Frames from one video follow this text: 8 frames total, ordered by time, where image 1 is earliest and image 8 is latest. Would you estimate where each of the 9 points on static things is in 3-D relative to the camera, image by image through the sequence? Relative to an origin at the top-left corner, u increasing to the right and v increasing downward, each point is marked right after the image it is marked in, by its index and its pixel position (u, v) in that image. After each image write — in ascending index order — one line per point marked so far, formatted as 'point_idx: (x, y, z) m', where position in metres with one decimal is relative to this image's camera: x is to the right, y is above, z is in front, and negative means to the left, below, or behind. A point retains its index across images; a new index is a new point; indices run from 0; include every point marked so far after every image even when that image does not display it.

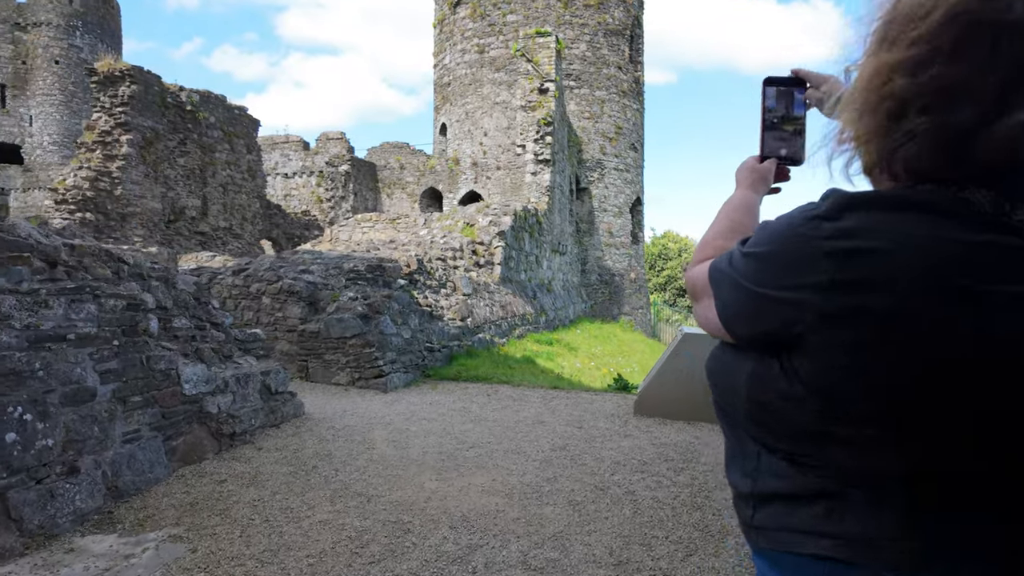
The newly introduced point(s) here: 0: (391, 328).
0: (-1.7, -0.6, +8.2) m
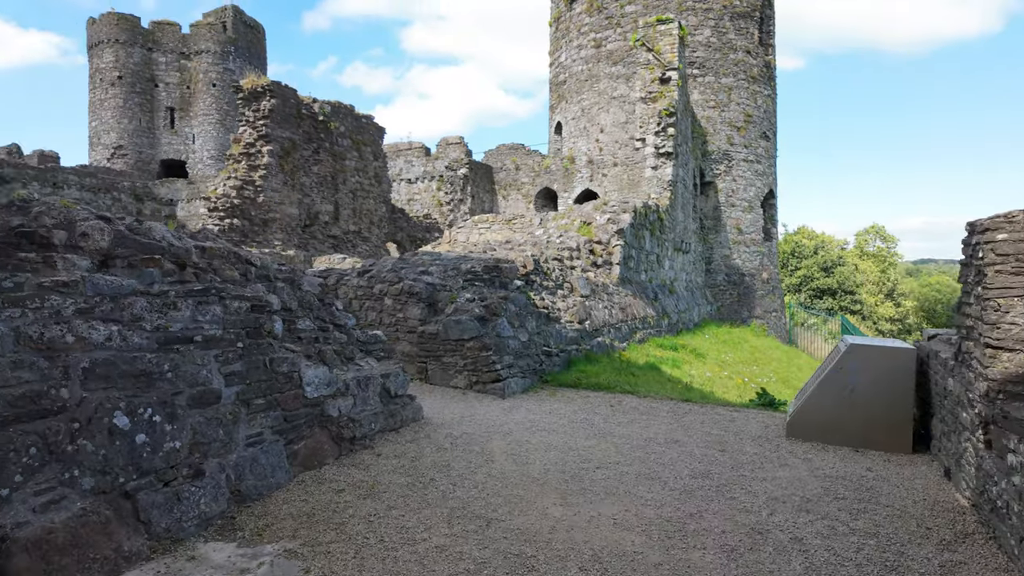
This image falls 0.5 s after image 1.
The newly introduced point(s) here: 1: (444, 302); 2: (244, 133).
0: (-0.1, -0.6, +7.8) m
1: (-0.9, -0.2, +8.2) m
2: (-7.5, +4.3, +16.9) m
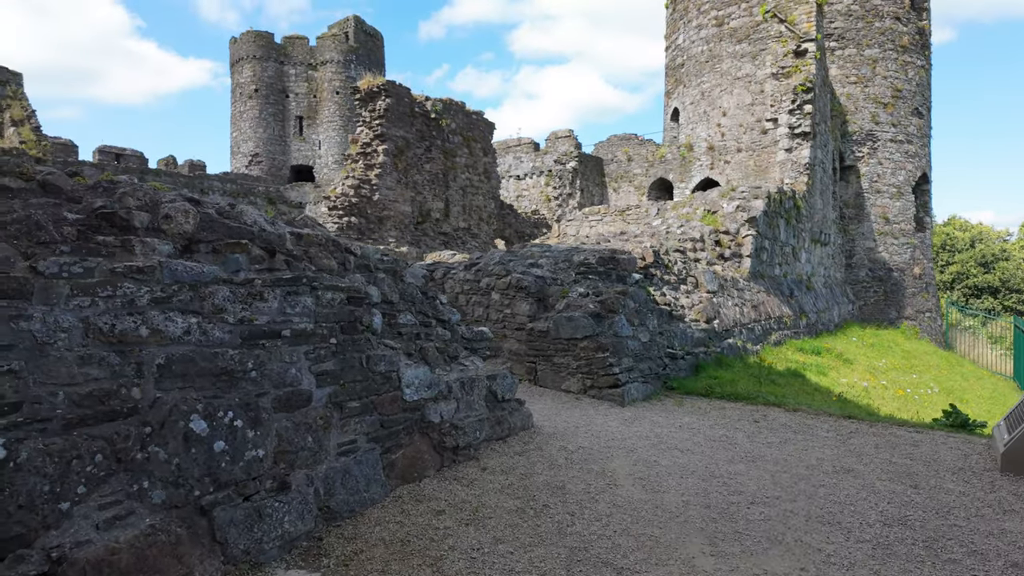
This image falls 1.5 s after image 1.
0: (+1.4, -0.5, +7.0) m
1: (+0.6, -0.1, +7.5) m
2: (-4.3, +4.4, +17.2) m
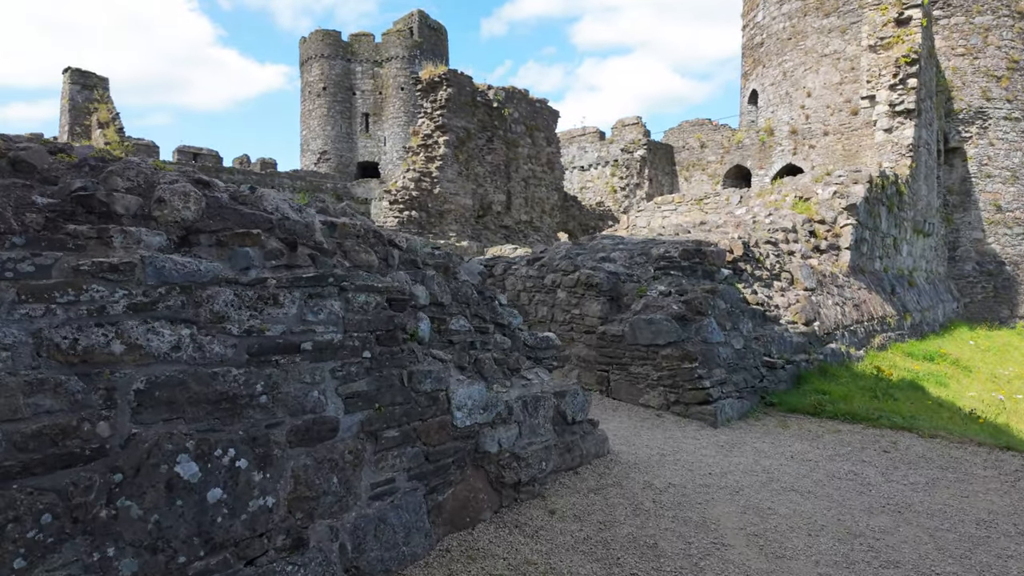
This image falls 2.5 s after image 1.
0: (+2.1, -0.5, +6.0) m
1: (+1.3, -0.1, +6.5) m
2: (-2.4, +4.6, +16.7) m
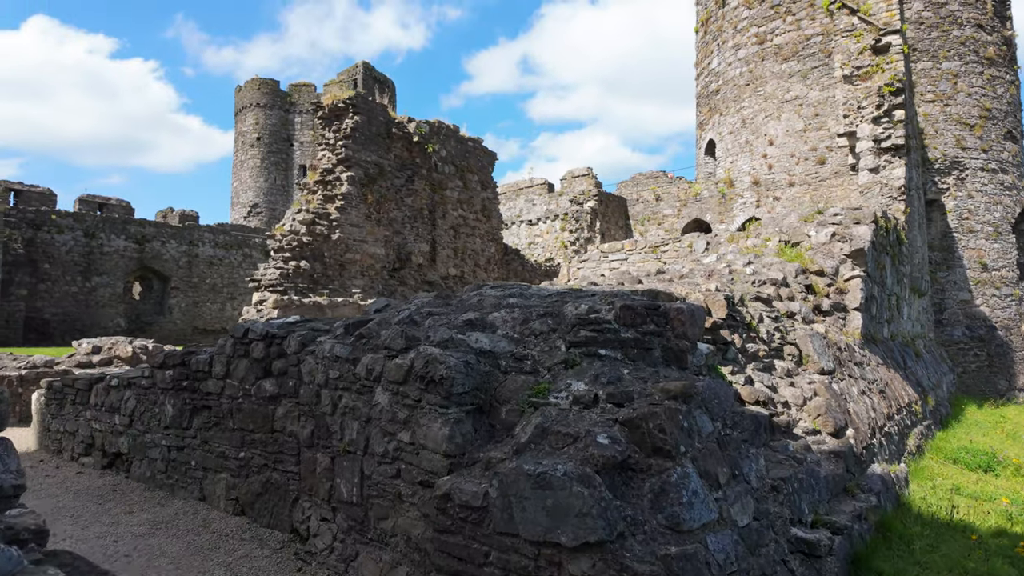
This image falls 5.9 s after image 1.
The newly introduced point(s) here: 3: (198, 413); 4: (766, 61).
0: (+0.8, -0.9, +2.5) m
1: (0.0, -0.6, +3.0) m
2: (-4.4, +3.0, +13.4) m
3: (-2.6, -1.0, +4.9) m
4: (+7.1, +6.6, +16.1) m
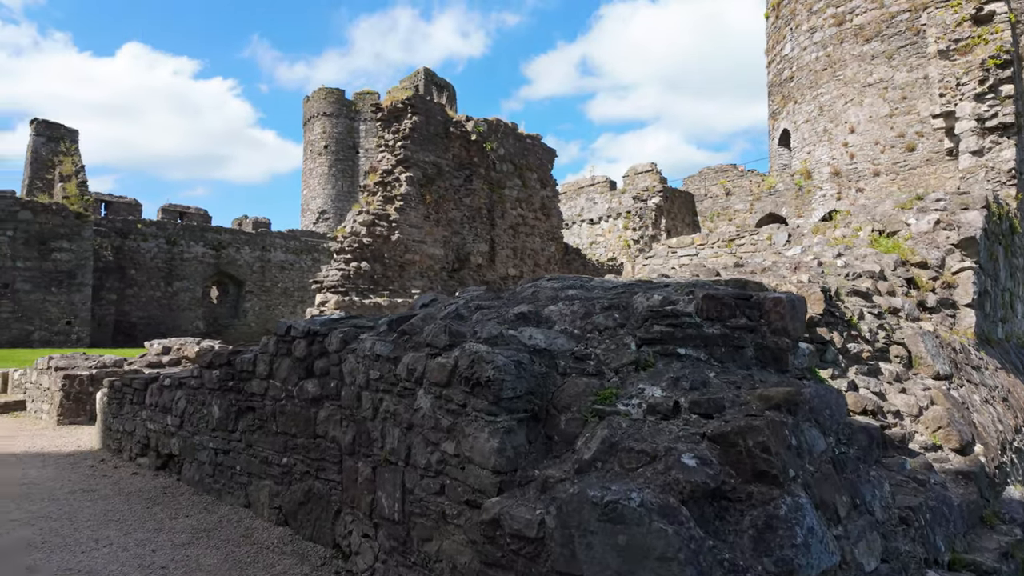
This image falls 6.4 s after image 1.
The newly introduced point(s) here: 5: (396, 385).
0: (+1.0, -0.9, +1.9) m
1: (+0.3, -0.5, +2.5) m
2: (-3.1, +3.0, +13.3) m
3: (-2.1, -1.0, +4.7) m
4: (+8.6, +6.7, +14.8) m
5: (-0.6, -0.5, +3.3) m
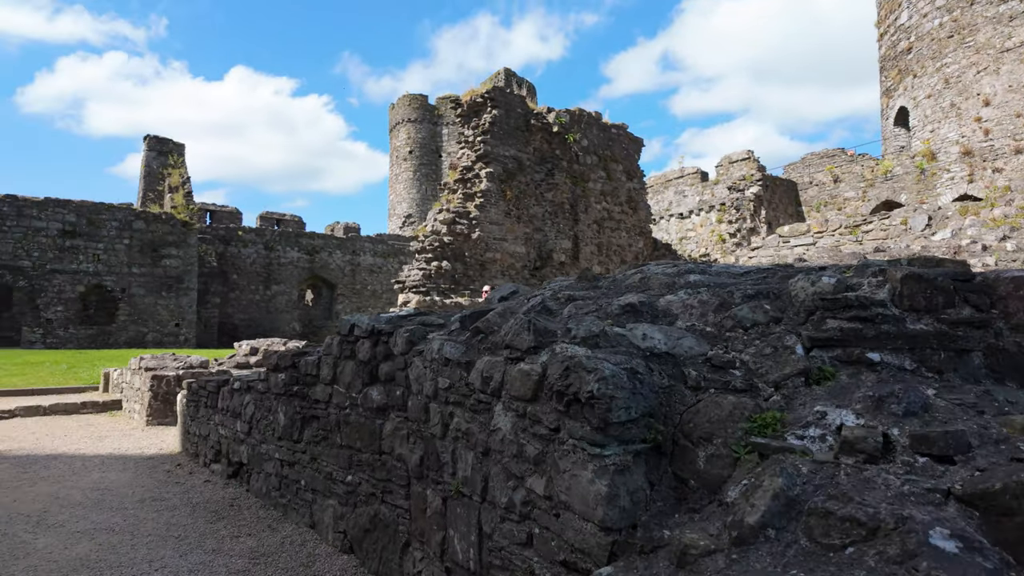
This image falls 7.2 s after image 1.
0: (+1.3, -0.8, +1.0) m
1: (+0.6, -0.5, +1.8) m
2: (-1.2, +3.0, +12.9) m
3: (-1.4, -1.0, +4.2) m
4: (+10.5, +6.8, +12.8) m
5: (-0.2, -0.5, +2.6) m
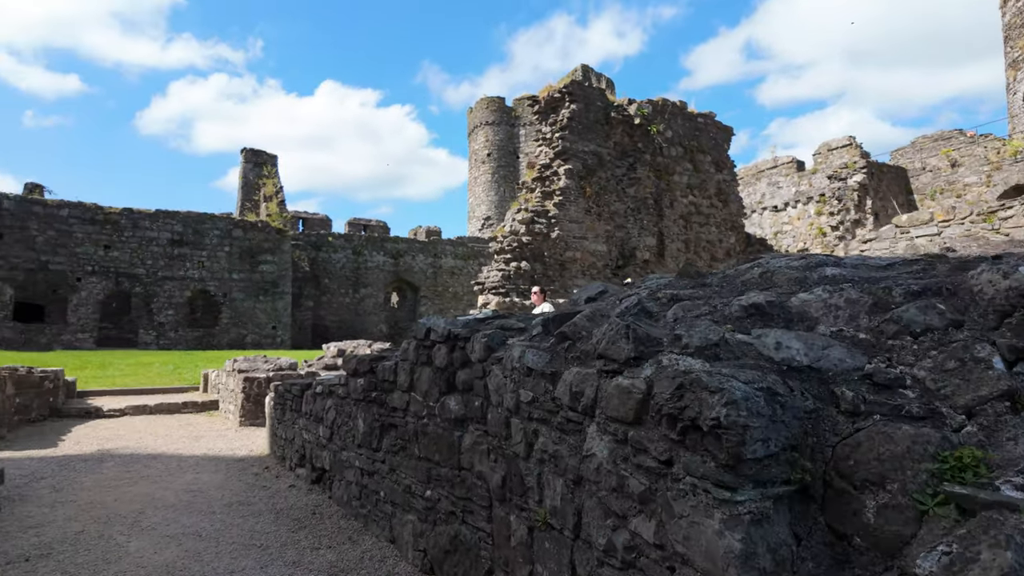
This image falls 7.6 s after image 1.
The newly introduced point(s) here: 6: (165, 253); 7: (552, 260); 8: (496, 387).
0: (+1.4, -0.8, +0.5) m
1: (+0.9, -0.4, +1.3) m
2: (+0.5, +3.0, +12.6) m
3: (-0.8, -1.0, +4.0) m
4: (+12.0, +7.0, +11.0) m
5: (+0.2, -0.5, +2.3) m
6: (-8.9, +0.9, +15.1) m
7: (+0.7, +0.6, +11.8) m
8: (0.0, -0.5, +2.7) m
